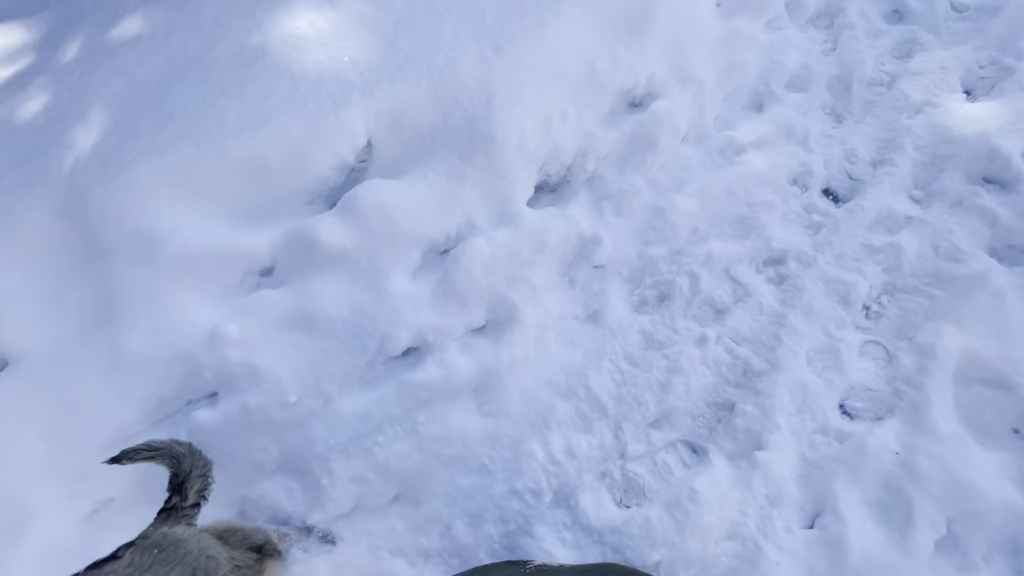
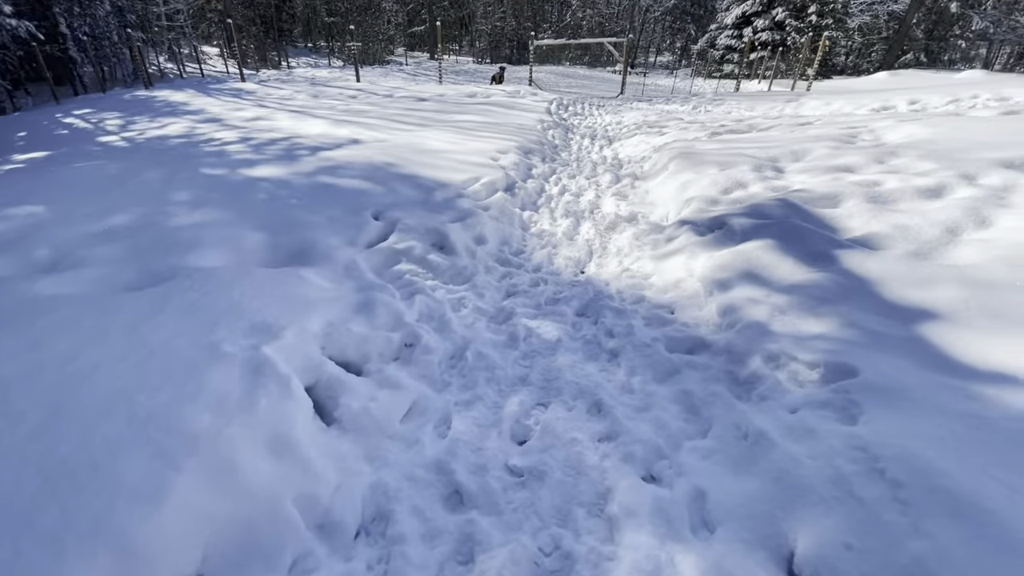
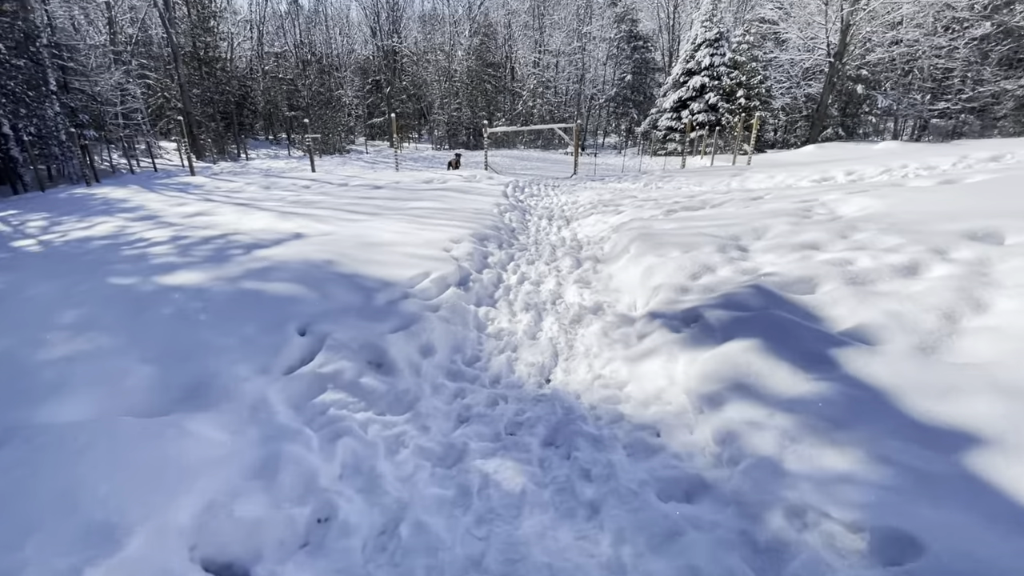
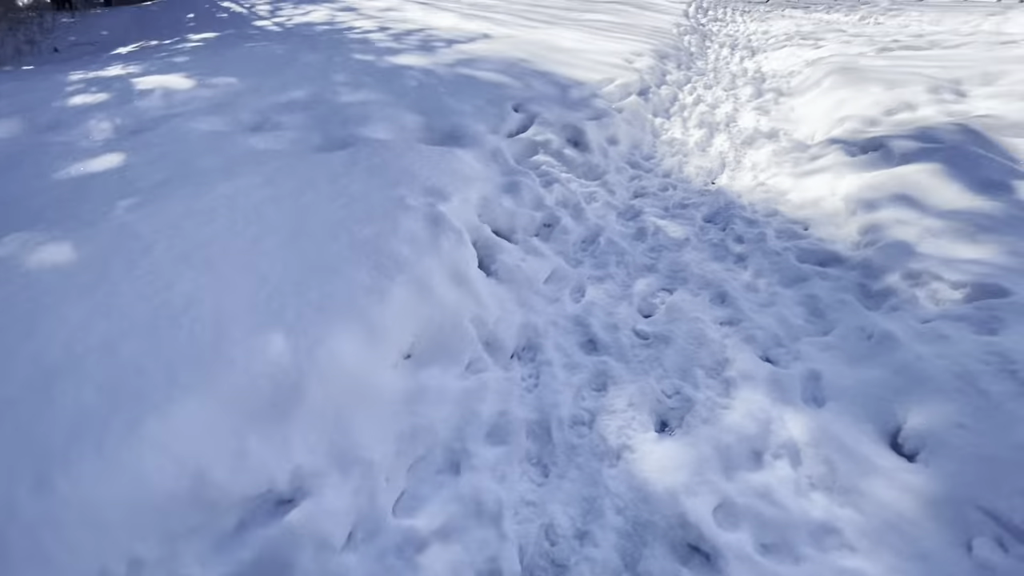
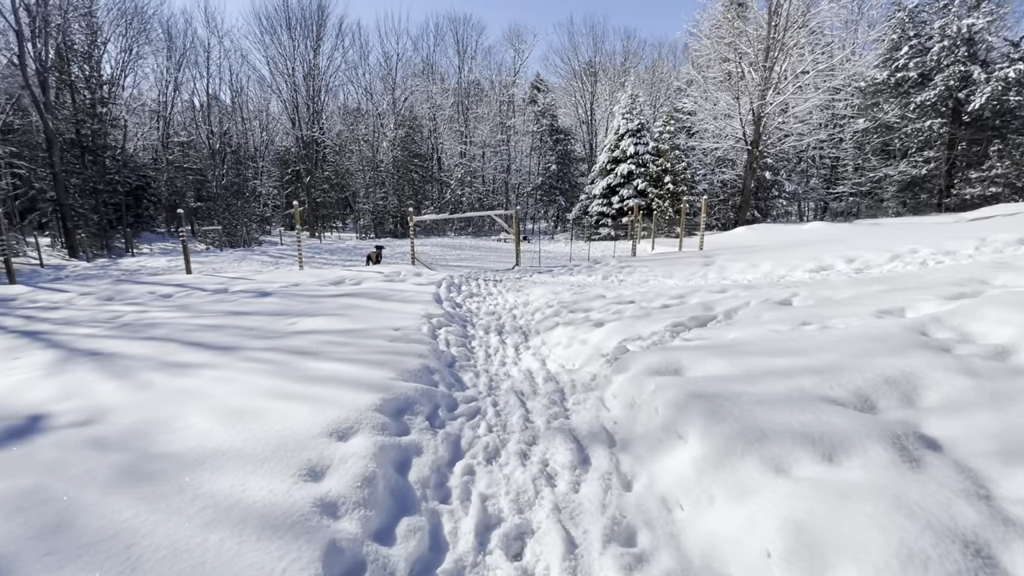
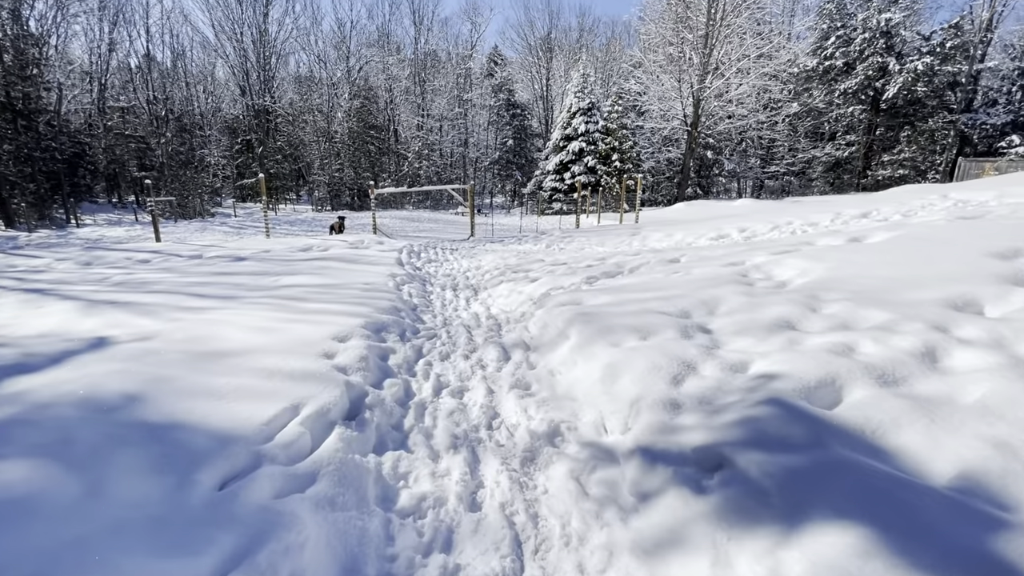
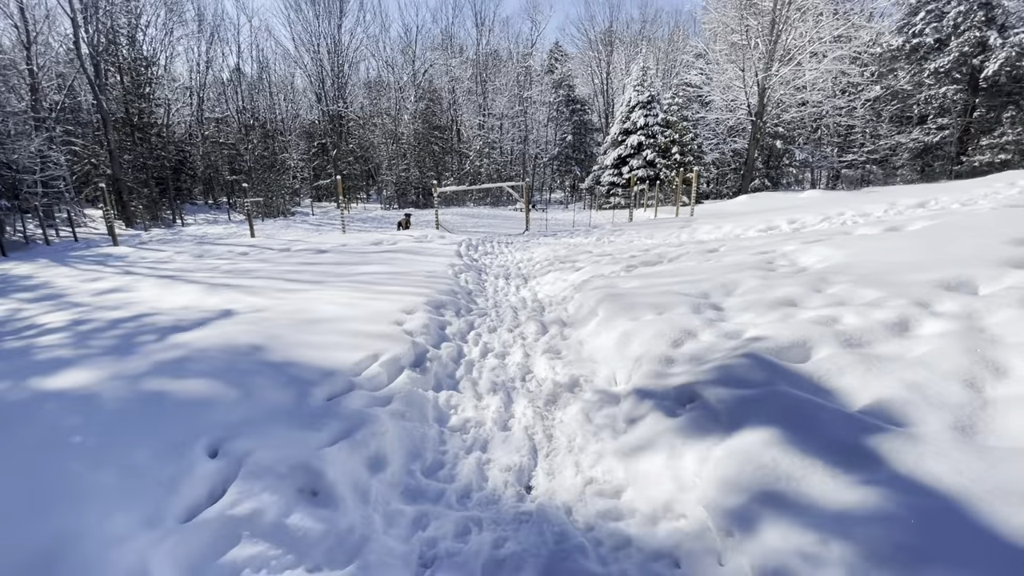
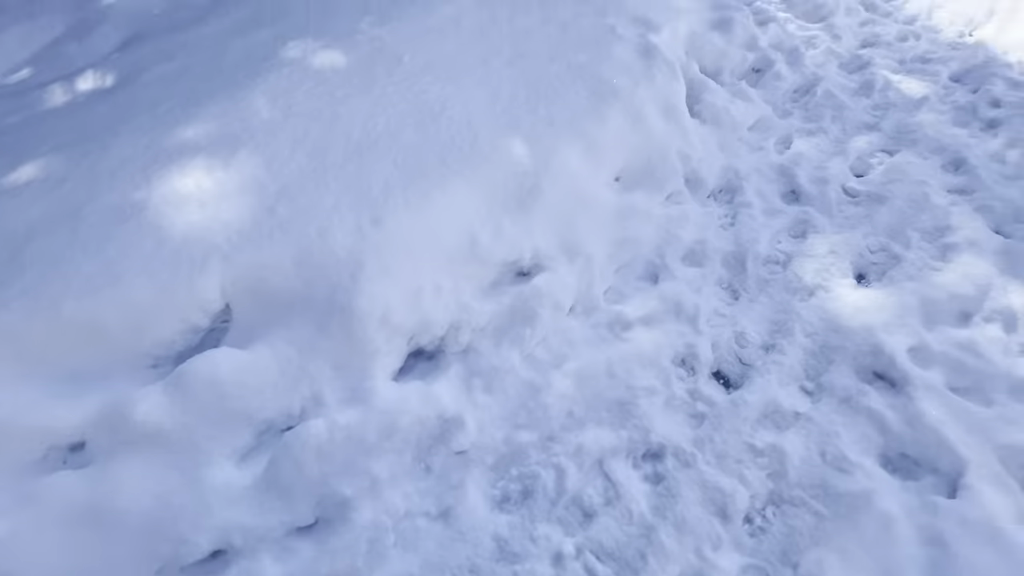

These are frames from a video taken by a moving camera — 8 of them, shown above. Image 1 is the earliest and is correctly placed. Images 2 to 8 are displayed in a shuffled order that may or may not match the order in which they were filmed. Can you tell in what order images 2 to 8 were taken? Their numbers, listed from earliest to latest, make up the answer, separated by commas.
8, 4, 2, 3, 7, 6, 5
